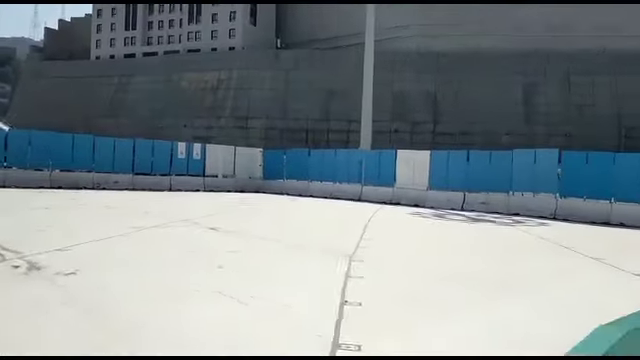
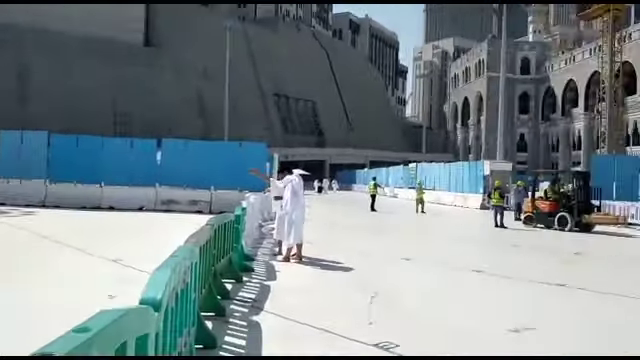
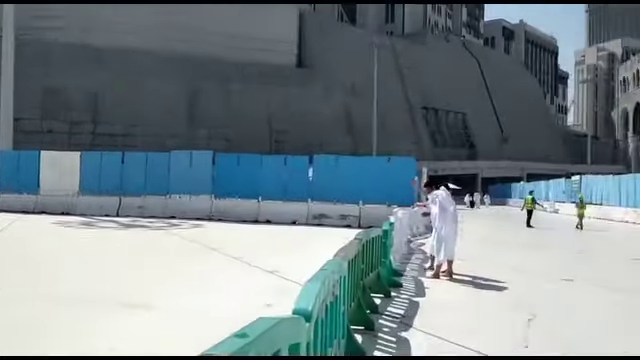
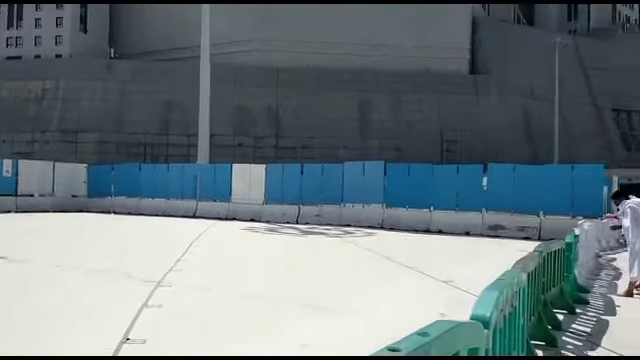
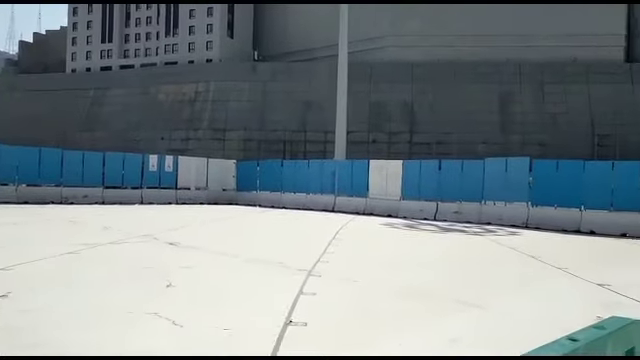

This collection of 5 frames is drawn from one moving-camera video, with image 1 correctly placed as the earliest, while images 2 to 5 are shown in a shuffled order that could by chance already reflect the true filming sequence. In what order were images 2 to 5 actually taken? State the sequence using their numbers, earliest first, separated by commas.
5, 4, 3, 2
